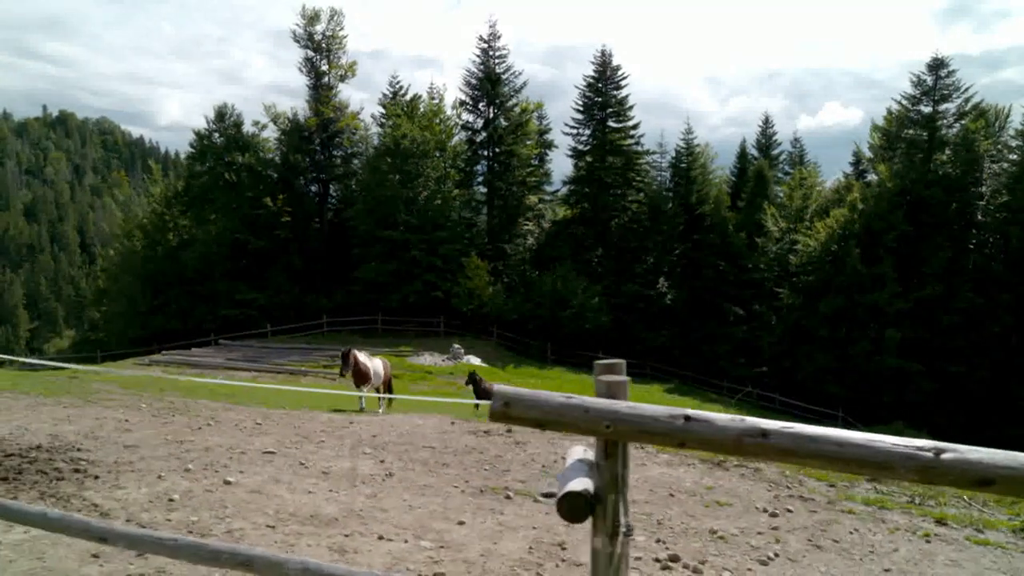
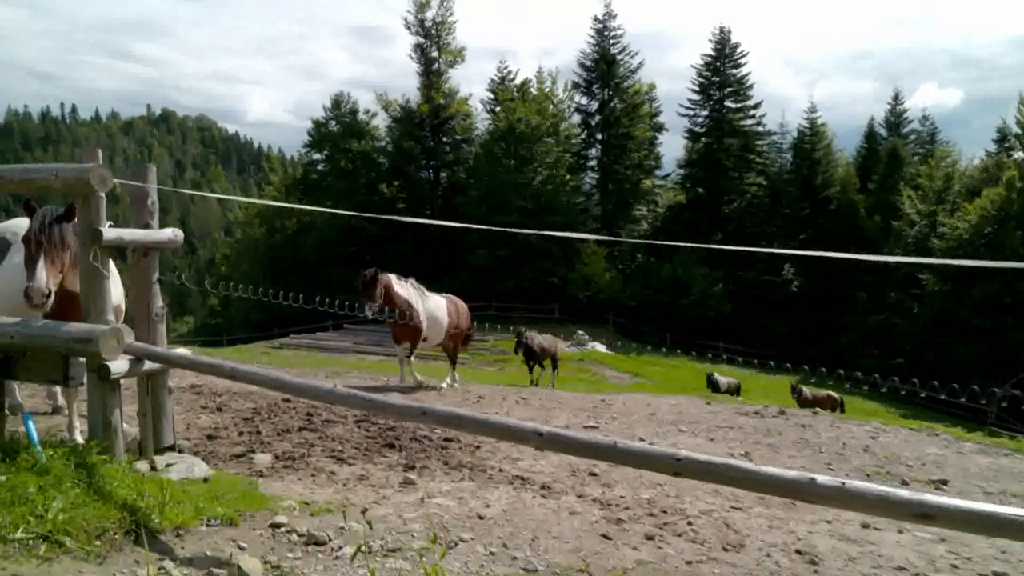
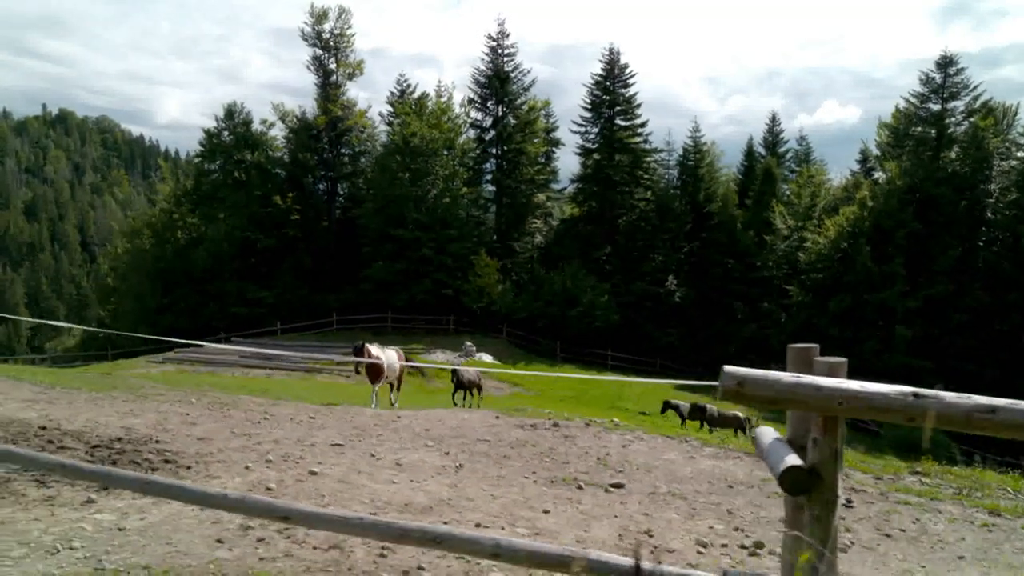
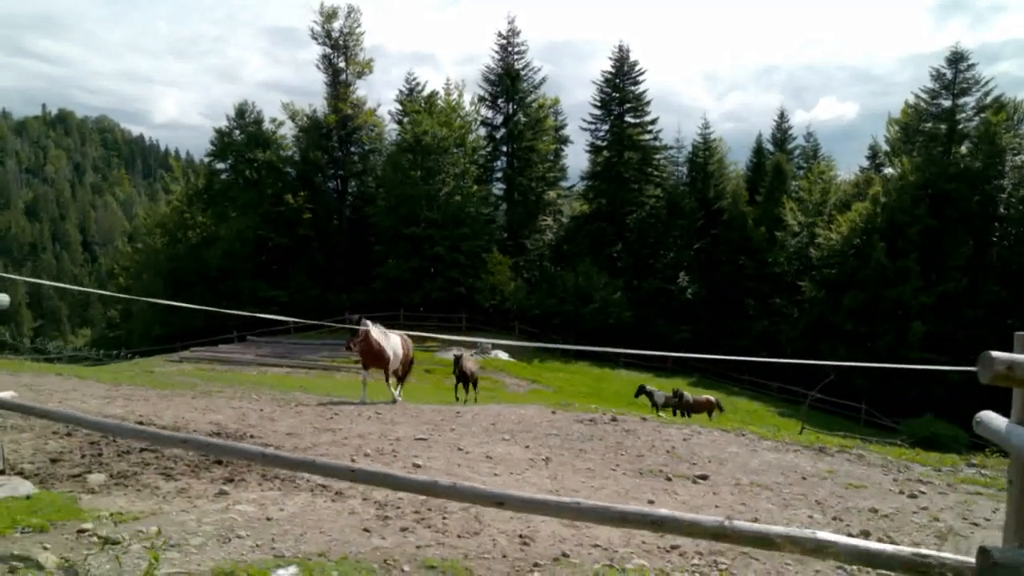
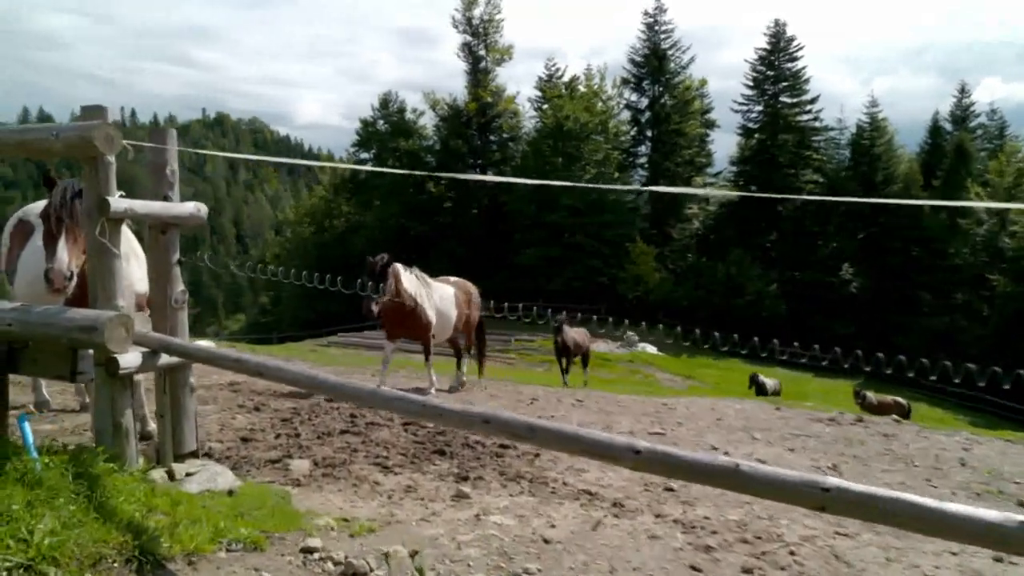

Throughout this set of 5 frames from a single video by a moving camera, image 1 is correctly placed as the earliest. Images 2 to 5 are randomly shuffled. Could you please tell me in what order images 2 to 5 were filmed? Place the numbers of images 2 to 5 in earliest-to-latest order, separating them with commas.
3, 4, 2, 5
